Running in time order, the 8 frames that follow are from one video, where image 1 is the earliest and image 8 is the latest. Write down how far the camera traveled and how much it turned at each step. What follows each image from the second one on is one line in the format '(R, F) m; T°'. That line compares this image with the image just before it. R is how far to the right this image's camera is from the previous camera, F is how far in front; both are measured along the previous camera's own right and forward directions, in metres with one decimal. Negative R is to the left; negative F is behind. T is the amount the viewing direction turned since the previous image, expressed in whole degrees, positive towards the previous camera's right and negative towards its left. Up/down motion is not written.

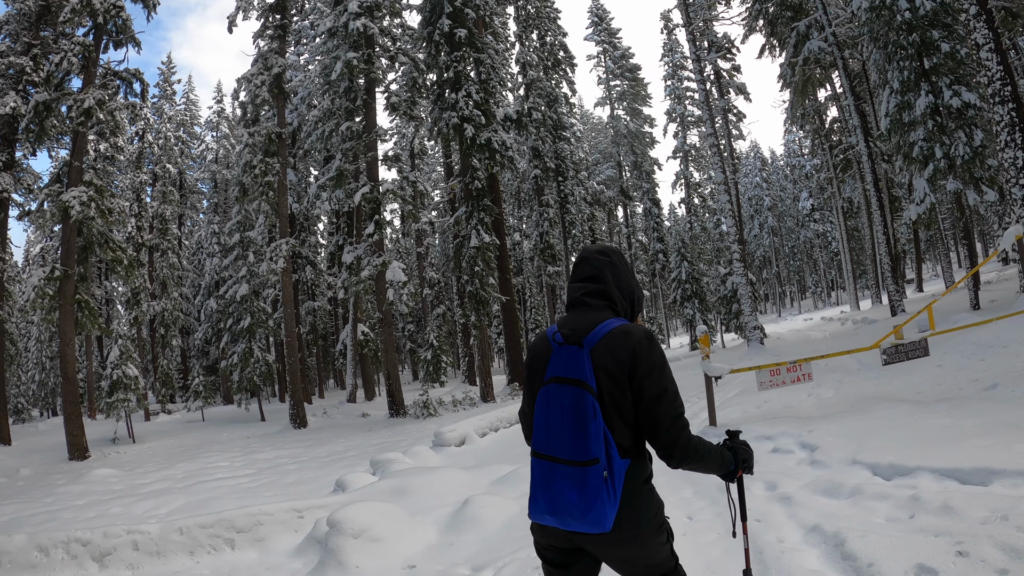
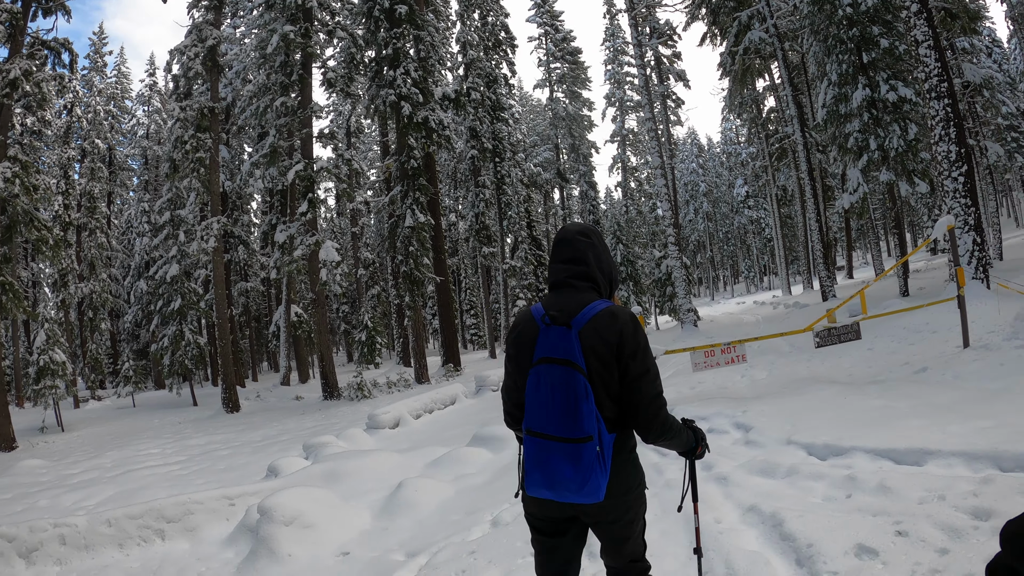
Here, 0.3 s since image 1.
(+0.1, +0.4) m; +6°
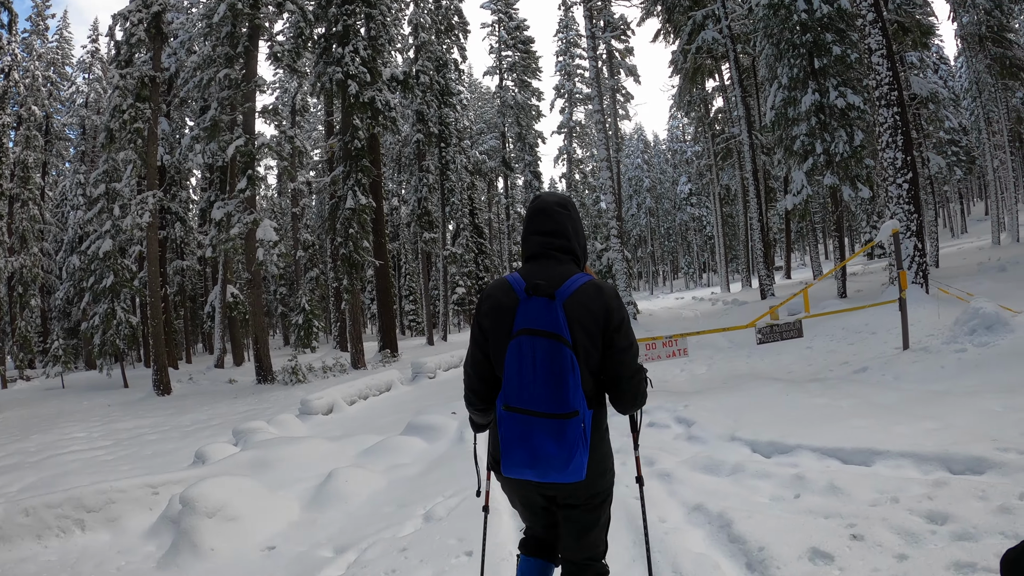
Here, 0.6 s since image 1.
(-0.2, +0.4) m; +6°
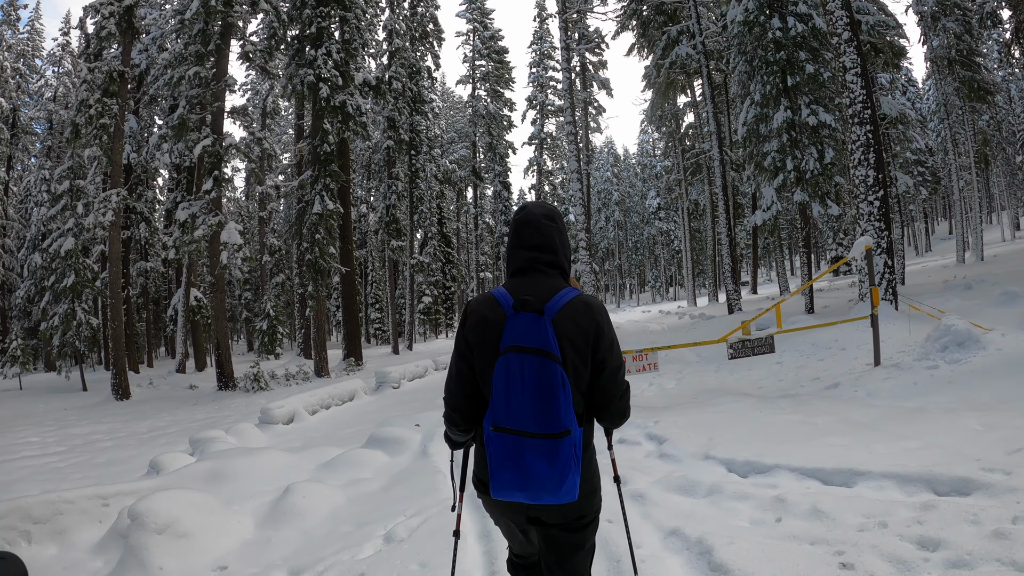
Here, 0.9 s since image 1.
(-0.1, +0.4) m; +4°
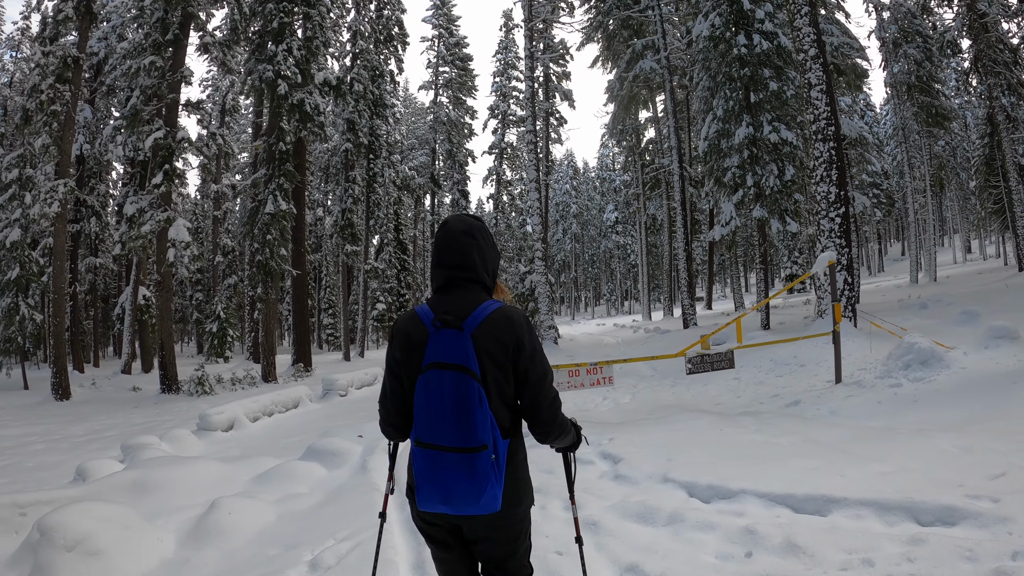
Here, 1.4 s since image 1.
(0.0, +0.5) m; +5°
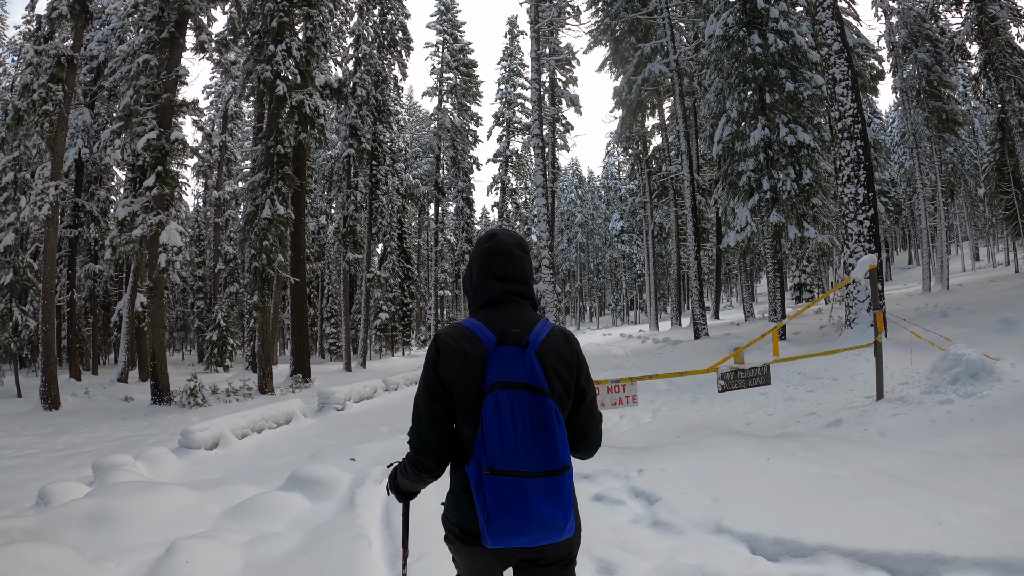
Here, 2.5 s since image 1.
(-0.1, +0.5) m; 0°
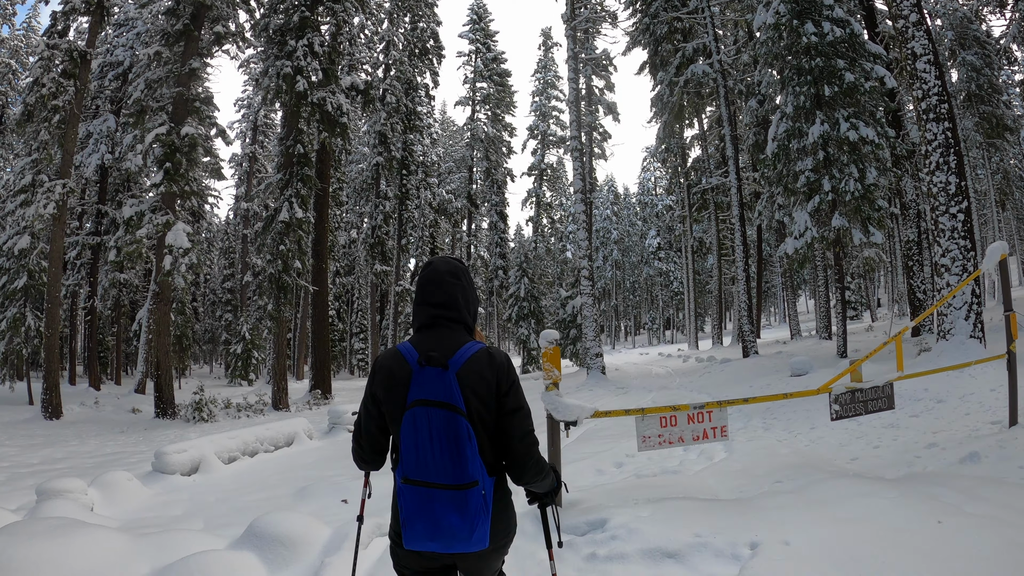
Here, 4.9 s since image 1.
(-0.1, +1.1) m; -3°
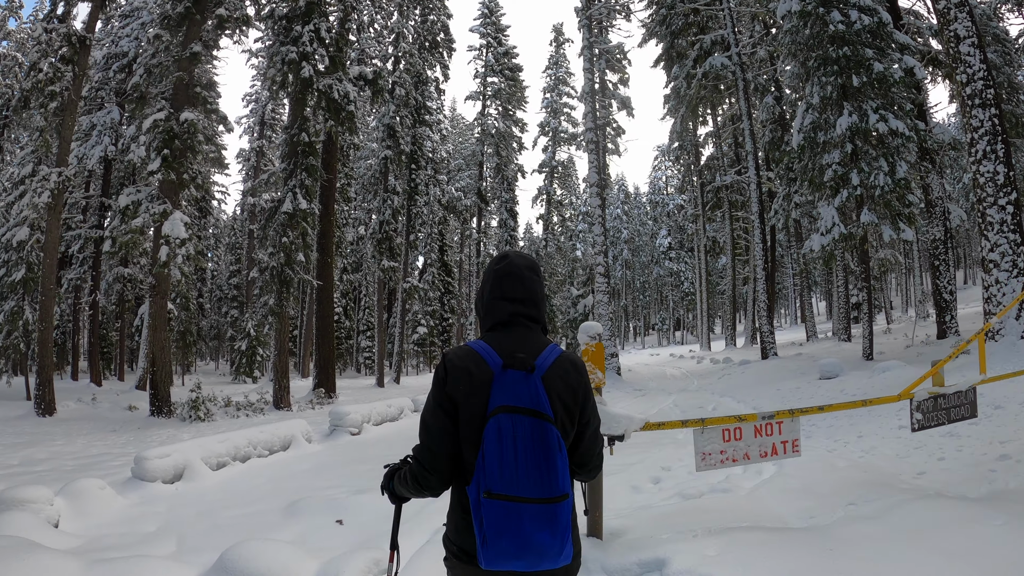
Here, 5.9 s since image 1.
(-0.1, +0.5) m; -1°
